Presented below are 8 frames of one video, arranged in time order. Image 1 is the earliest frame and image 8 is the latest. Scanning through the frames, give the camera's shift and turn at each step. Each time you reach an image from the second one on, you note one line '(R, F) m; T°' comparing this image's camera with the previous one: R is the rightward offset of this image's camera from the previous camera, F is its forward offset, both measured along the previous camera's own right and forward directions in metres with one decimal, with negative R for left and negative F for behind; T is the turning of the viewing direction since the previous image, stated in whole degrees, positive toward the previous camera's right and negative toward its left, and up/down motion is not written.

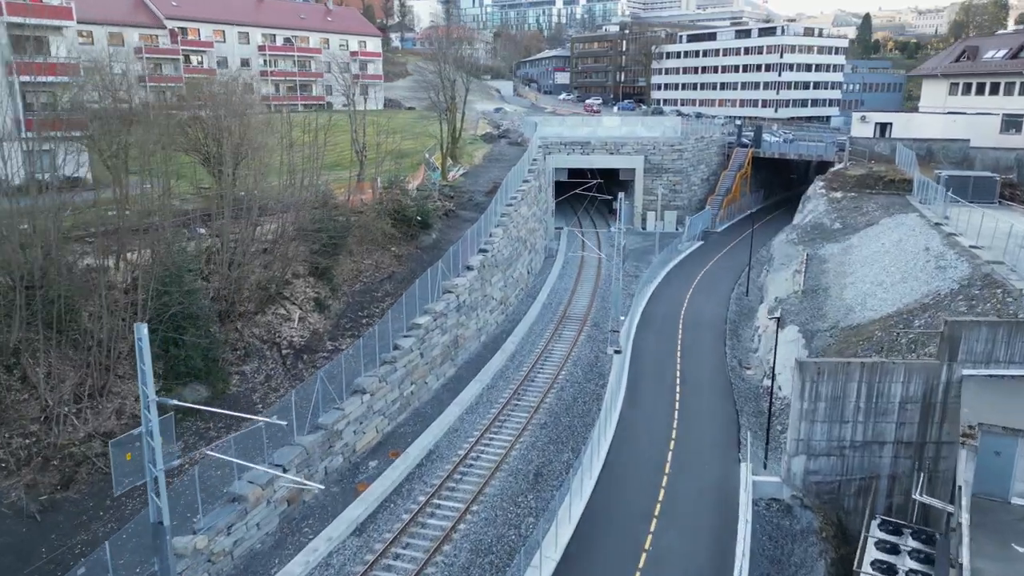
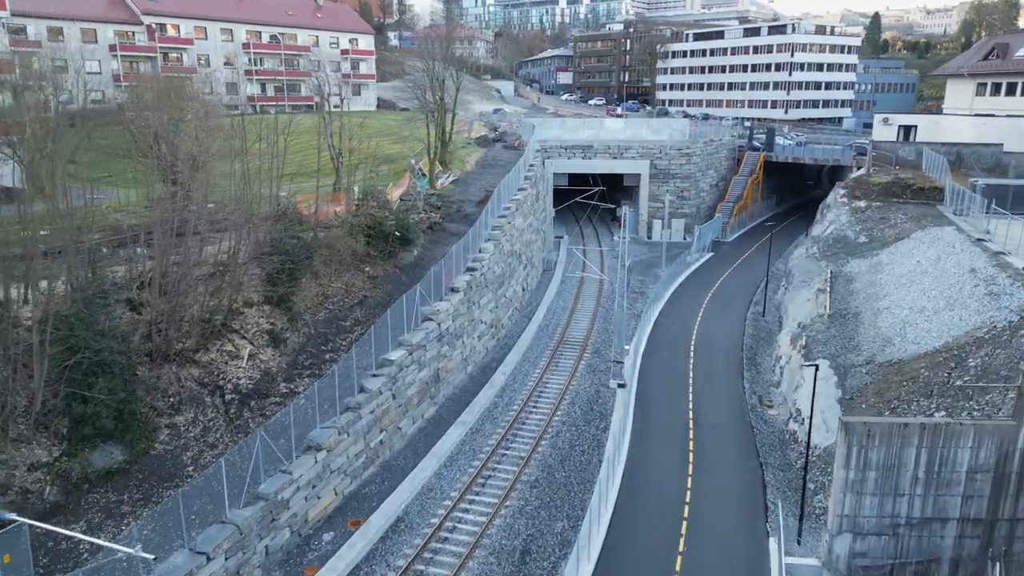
(+0.5, +3.6) m; 0°
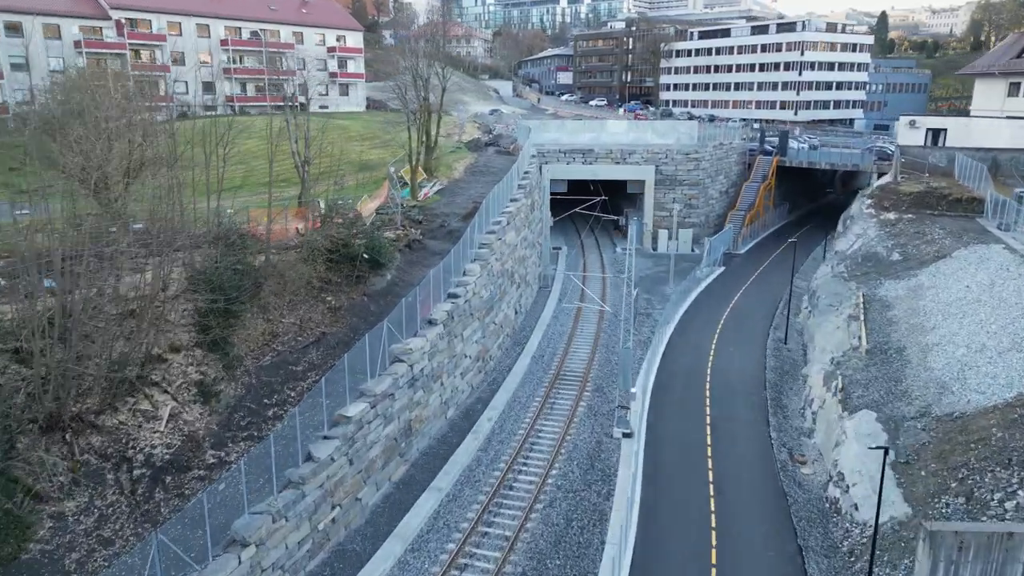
(+0.5, +4.0) m; 0°
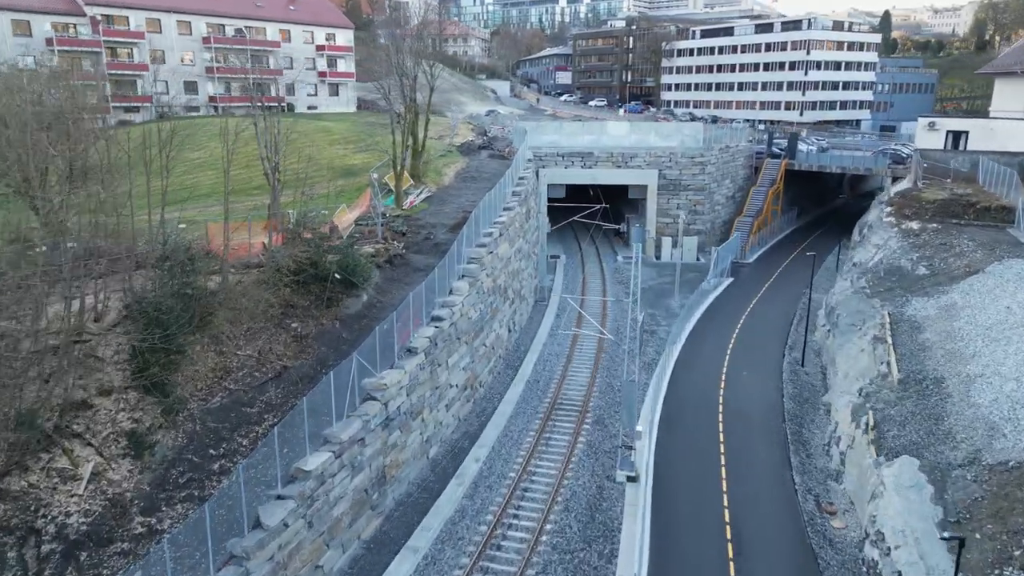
(+0.3, +2.6) m; 0°
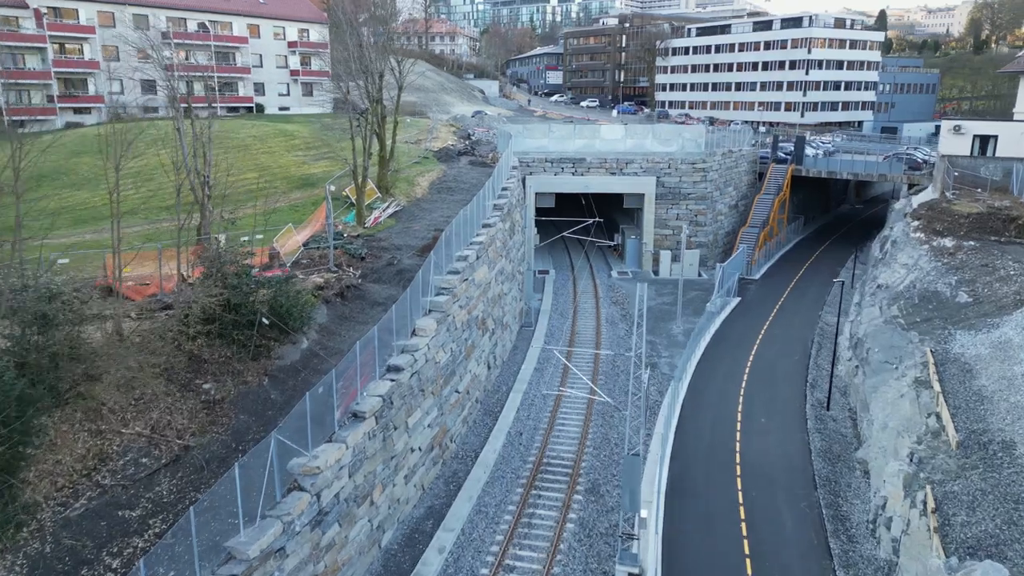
(+0.5, +4.2) m; +1°
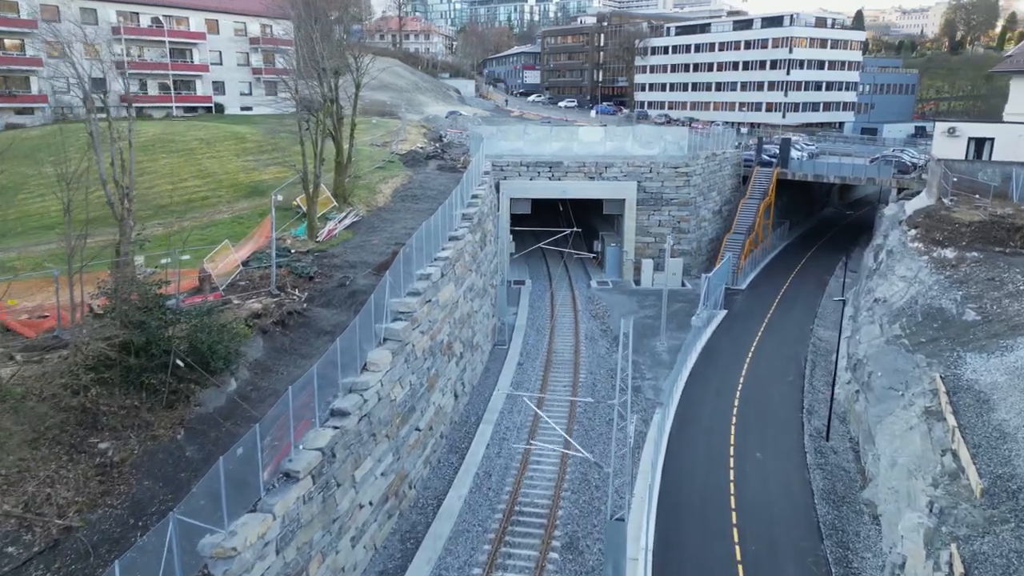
(+0.4, +2.5) m; +2°
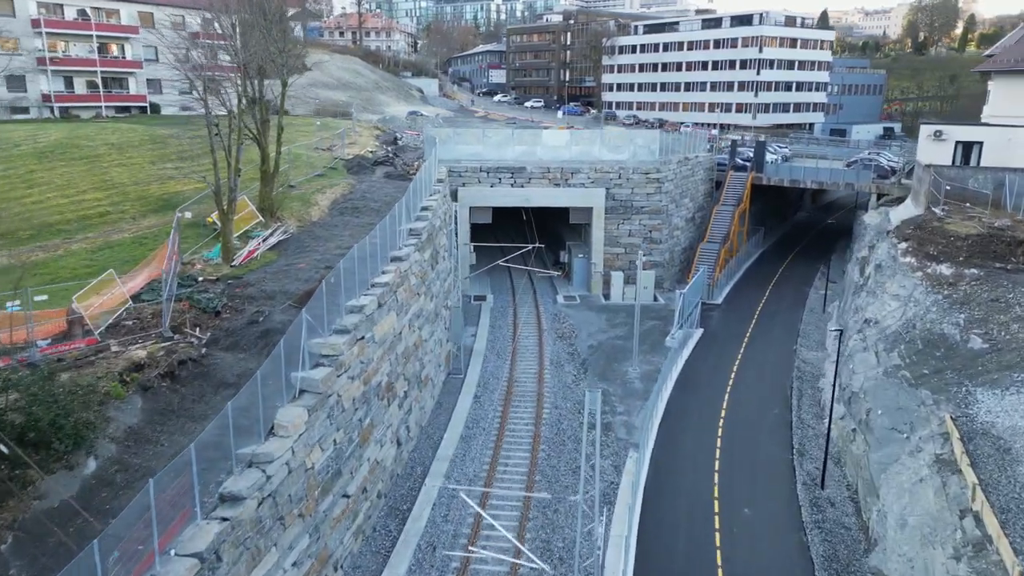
(+0.6, +3.2) m; +2°
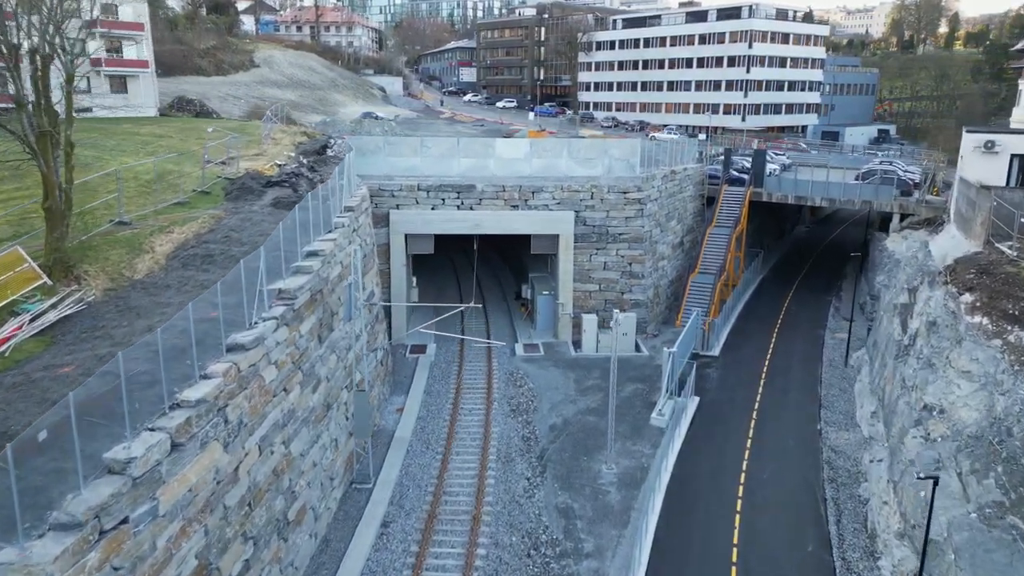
(+1.6, +7.7) m; +1°
